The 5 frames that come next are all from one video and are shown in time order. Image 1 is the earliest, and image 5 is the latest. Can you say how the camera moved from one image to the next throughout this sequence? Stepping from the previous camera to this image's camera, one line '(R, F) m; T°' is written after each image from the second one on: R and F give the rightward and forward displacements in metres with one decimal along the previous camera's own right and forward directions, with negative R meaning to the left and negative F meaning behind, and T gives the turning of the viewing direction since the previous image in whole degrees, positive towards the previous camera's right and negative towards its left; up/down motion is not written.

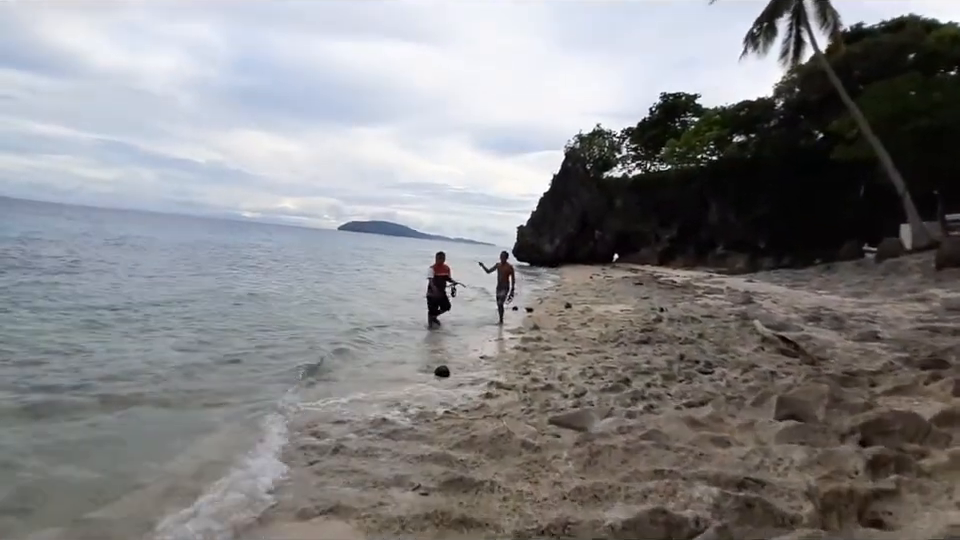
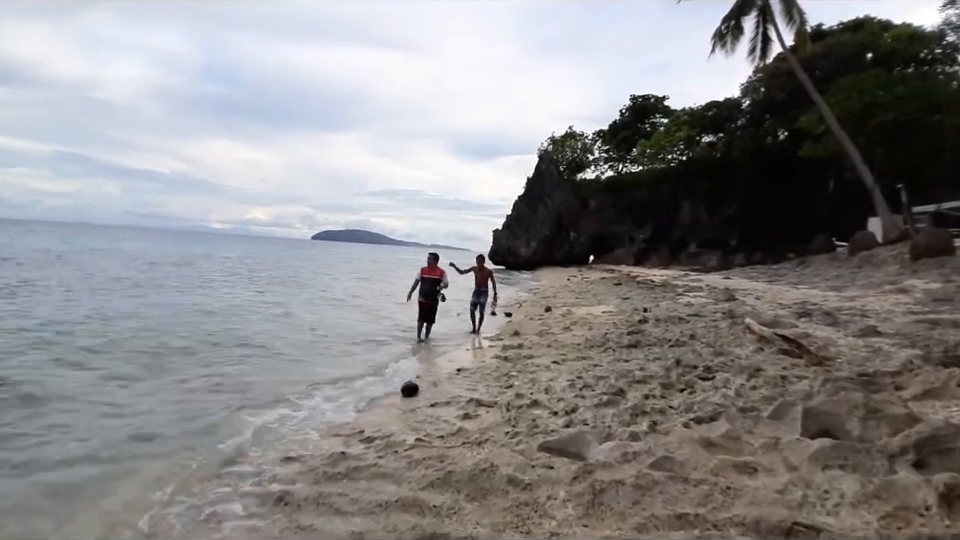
(0.0, +0.7) m; +2°
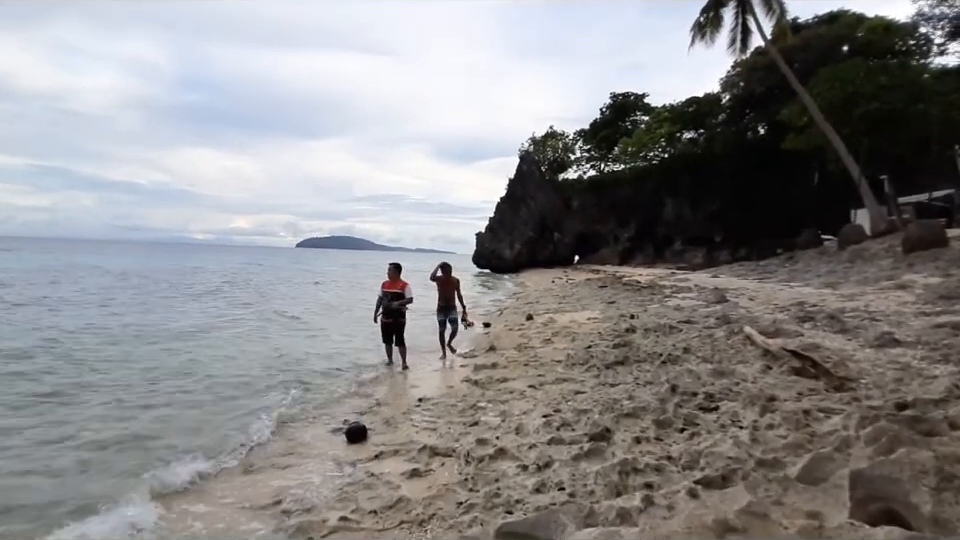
(+0.3, +1.0) m; +1°
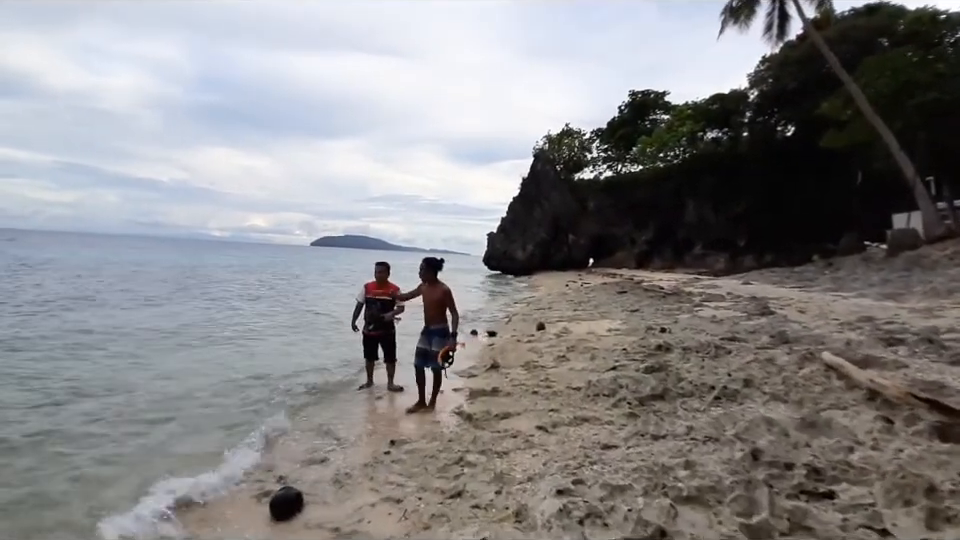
(+0.1, +1.7) m; -1°
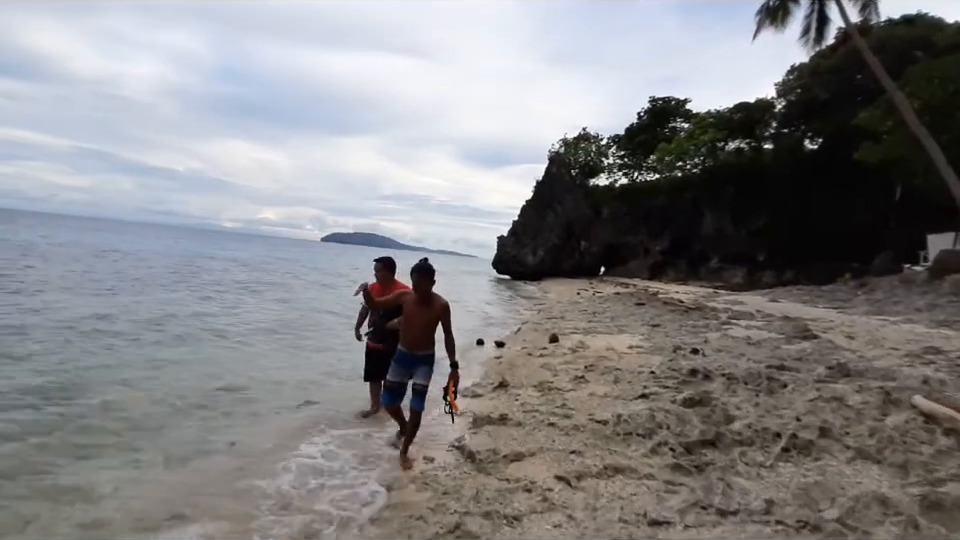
(0.0, +1.1) m; -1°
